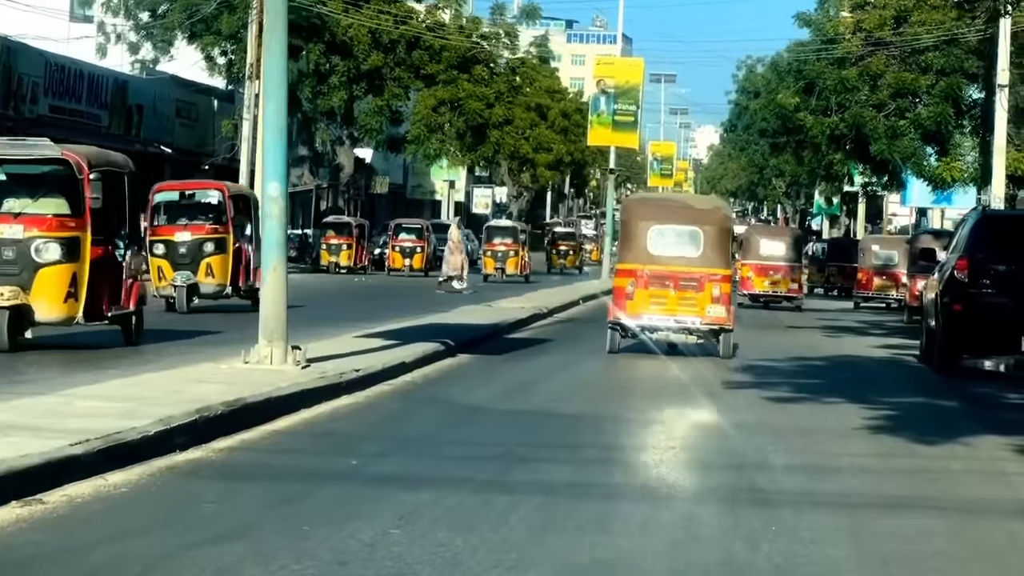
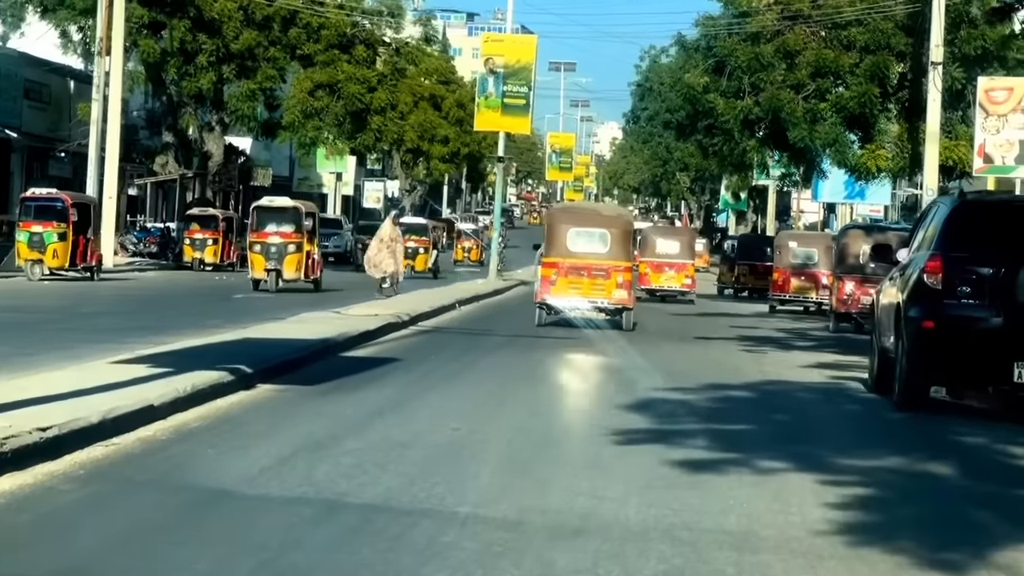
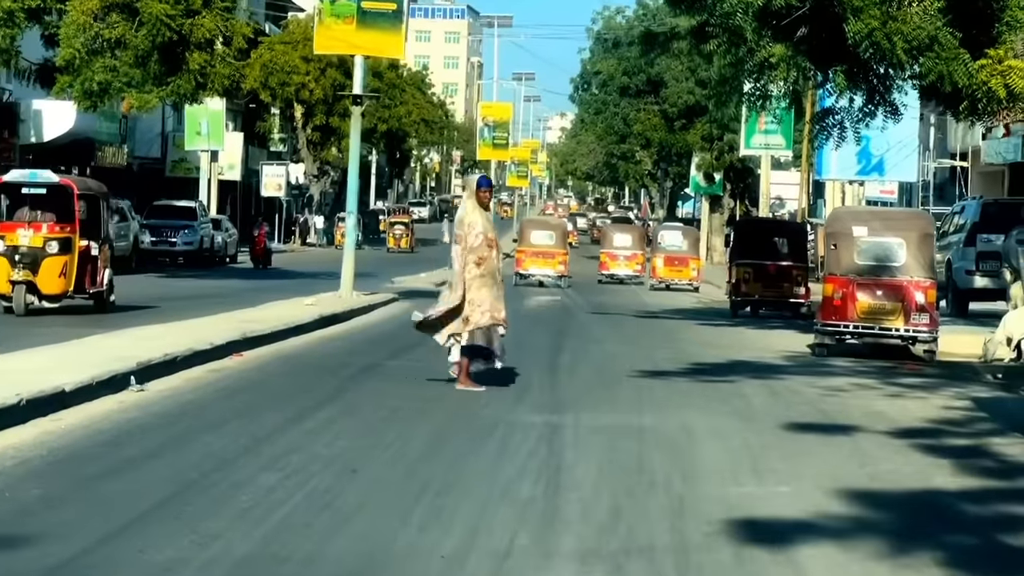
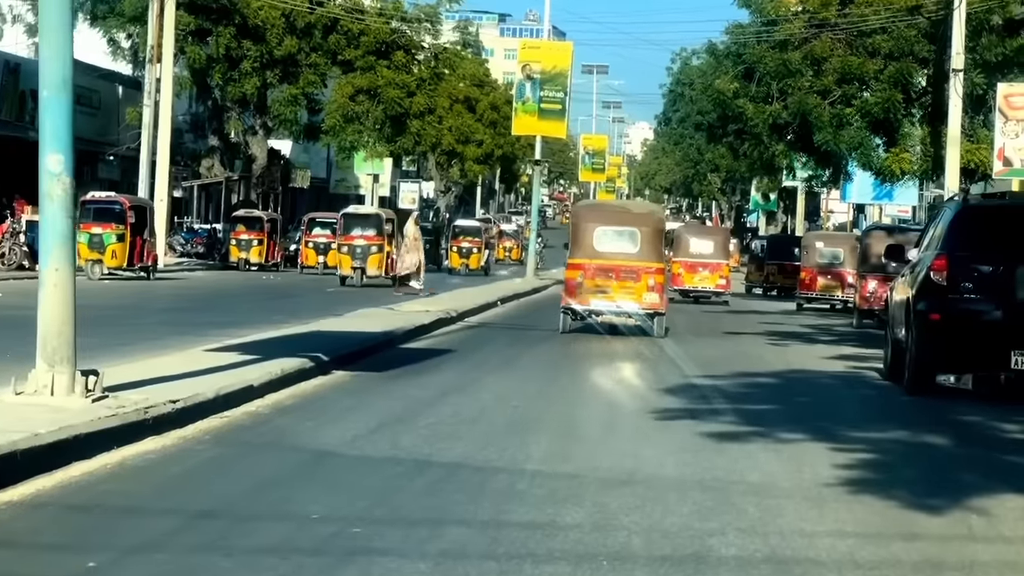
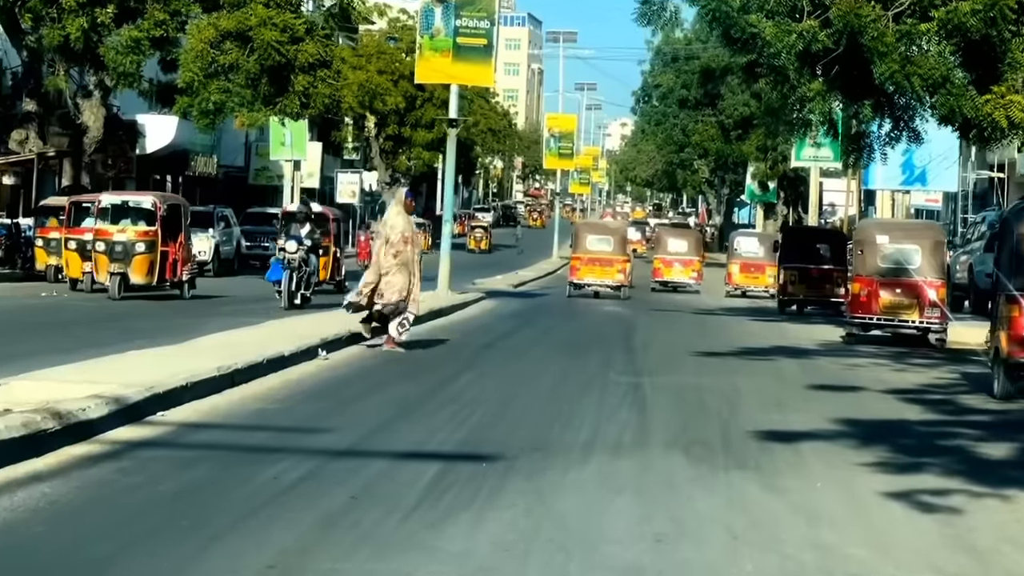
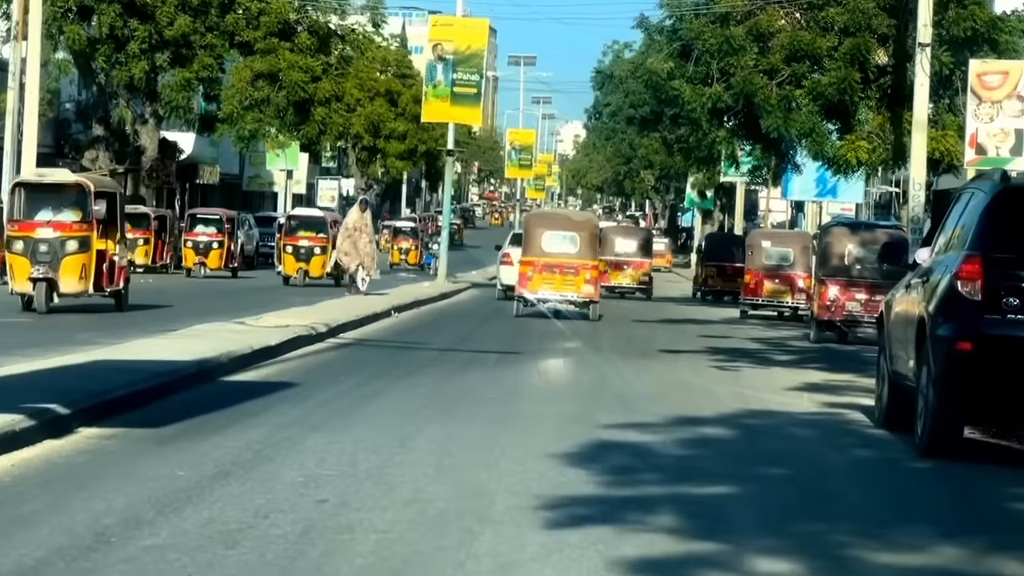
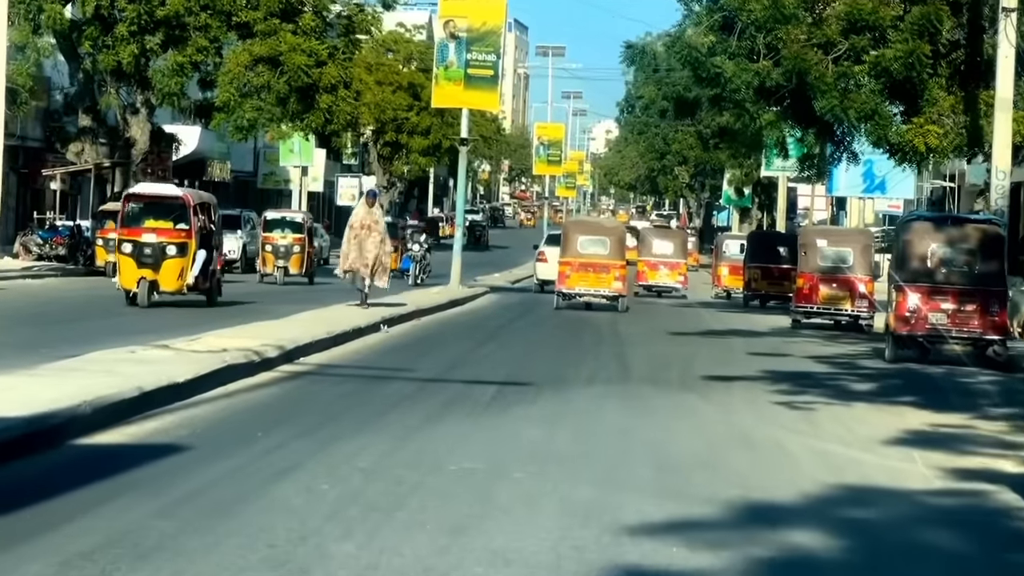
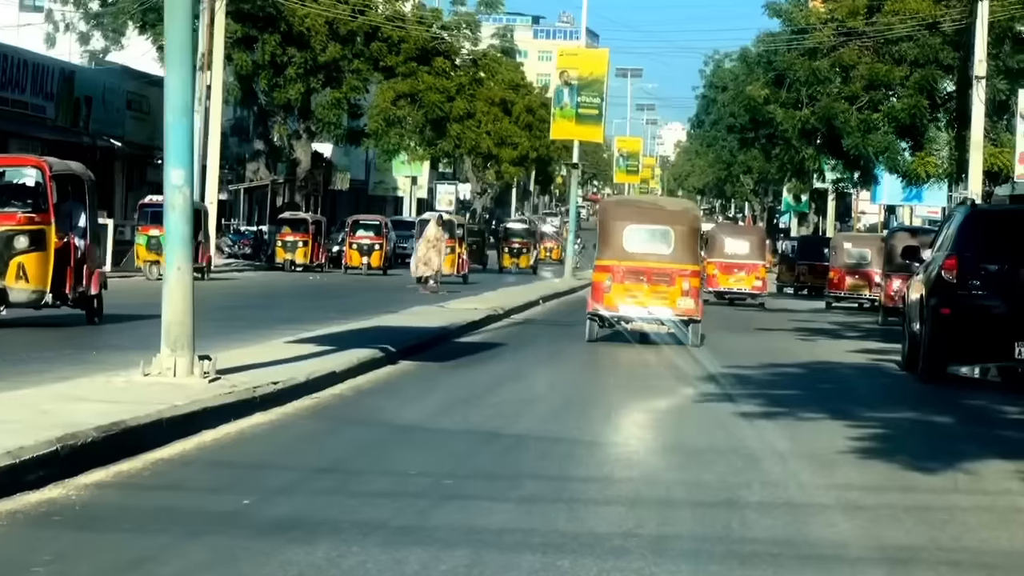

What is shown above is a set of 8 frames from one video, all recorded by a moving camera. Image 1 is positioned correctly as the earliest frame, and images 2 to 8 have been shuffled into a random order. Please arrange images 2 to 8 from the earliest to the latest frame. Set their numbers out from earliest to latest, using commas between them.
8, 4, 2, 6, 7, 5, 3
